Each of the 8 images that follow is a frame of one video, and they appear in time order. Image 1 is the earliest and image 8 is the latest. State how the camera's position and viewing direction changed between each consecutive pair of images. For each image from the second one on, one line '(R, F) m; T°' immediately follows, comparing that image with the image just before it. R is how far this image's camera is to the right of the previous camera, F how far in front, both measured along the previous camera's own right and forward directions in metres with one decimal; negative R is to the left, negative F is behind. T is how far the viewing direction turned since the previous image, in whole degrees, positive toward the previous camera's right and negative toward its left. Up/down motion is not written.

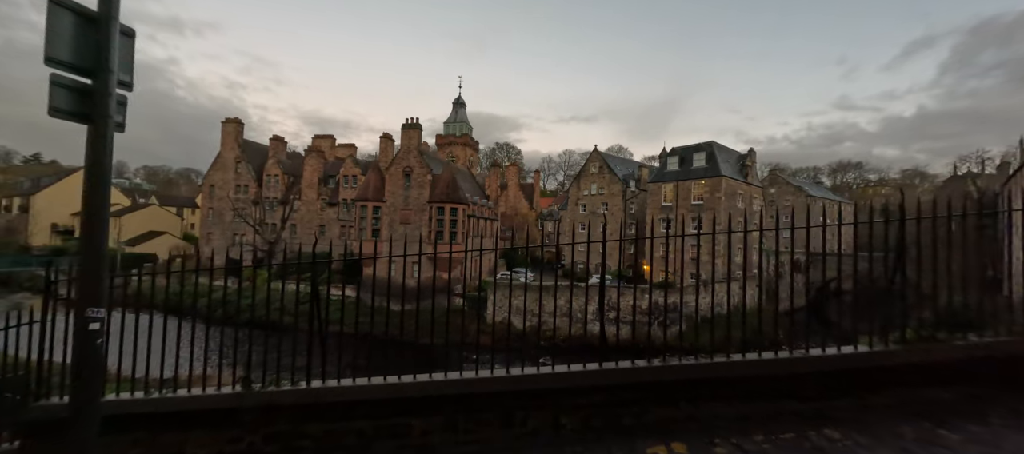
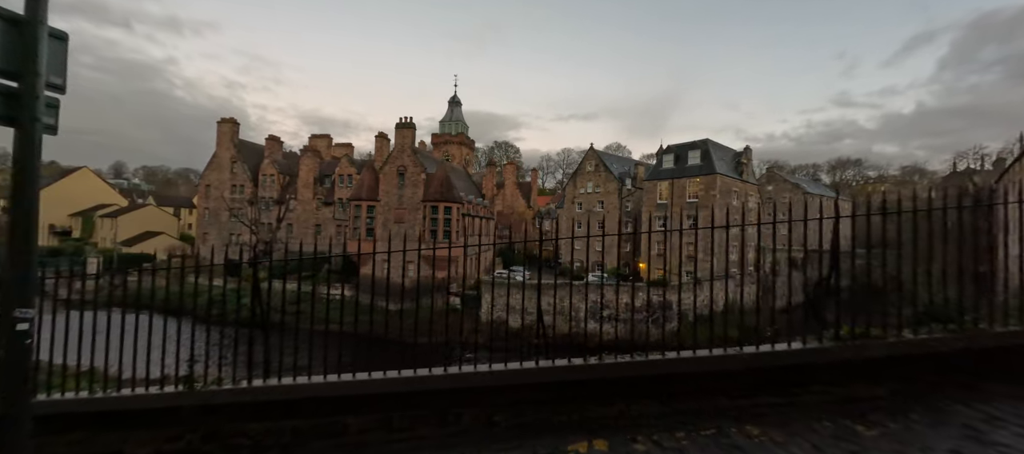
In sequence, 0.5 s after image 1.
(+0.2, 0.0) m; 0°
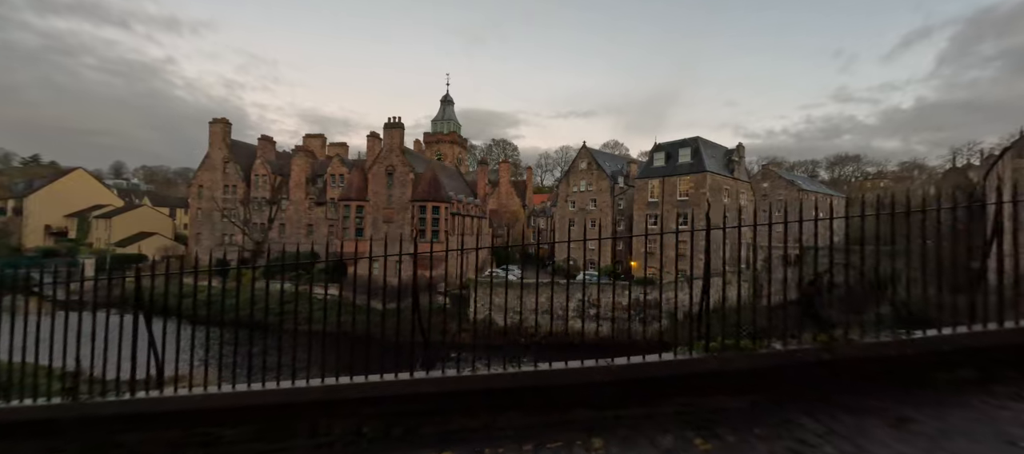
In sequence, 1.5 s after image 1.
(+0.4, 0.0) m; 0°
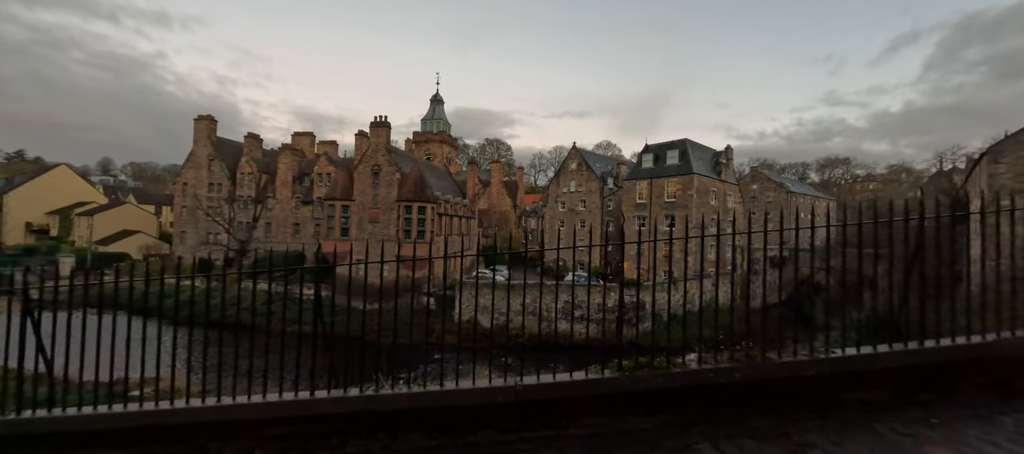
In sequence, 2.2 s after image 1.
(+0.3, +0.1) m; +1°
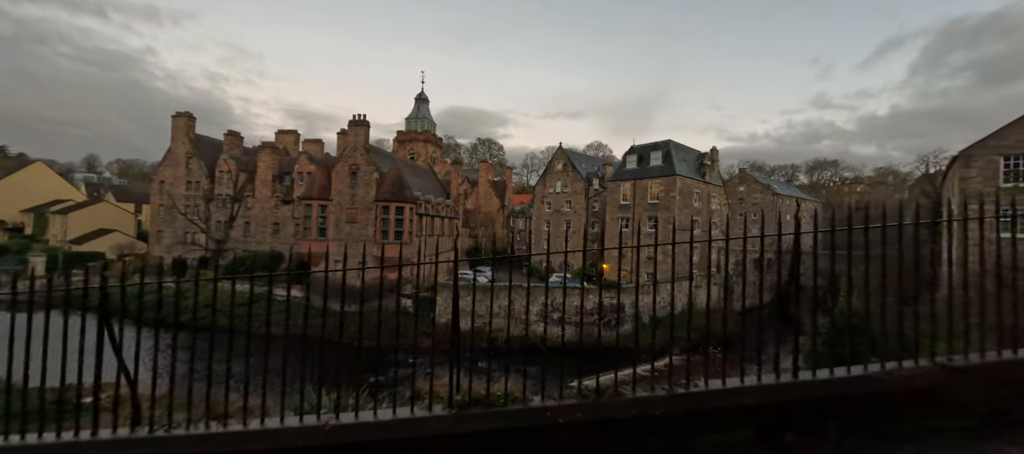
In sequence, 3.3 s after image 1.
(+0.5, +0.2) m; +1°
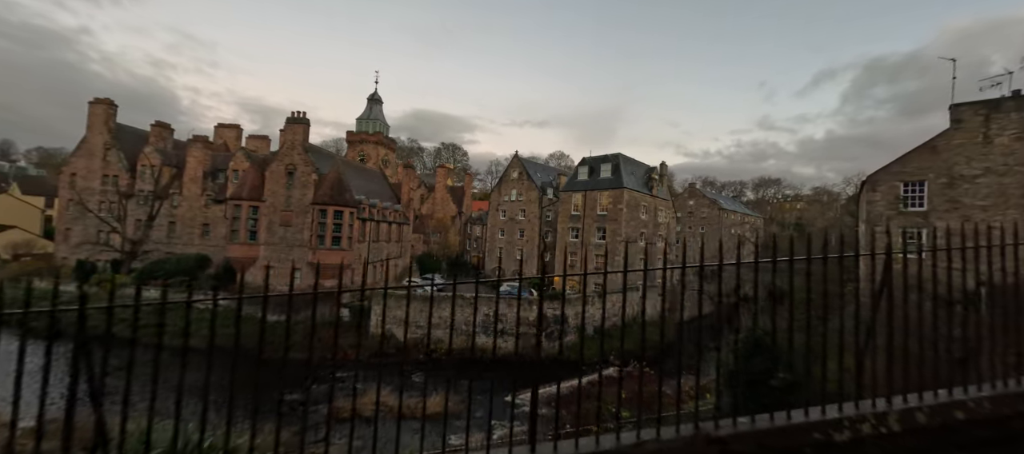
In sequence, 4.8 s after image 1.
(+0.5, +0.4) m; +5°
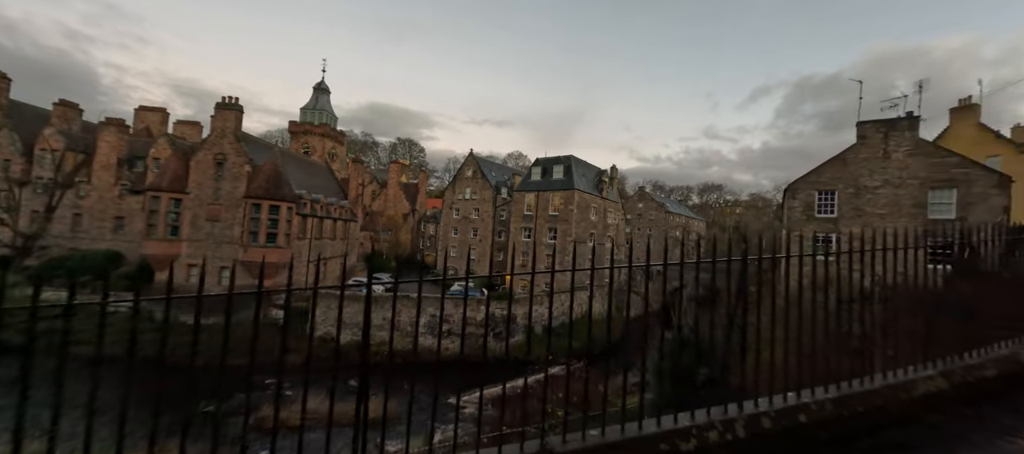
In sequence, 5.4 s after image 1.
(+0.2, +0.1) m; +6°
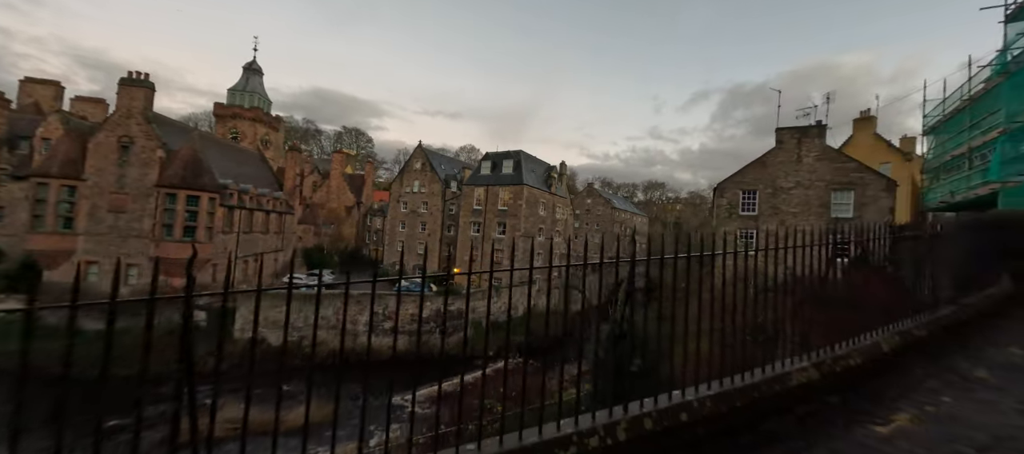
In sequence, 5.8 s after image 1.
(+0.2, +0.2) m; +6°
